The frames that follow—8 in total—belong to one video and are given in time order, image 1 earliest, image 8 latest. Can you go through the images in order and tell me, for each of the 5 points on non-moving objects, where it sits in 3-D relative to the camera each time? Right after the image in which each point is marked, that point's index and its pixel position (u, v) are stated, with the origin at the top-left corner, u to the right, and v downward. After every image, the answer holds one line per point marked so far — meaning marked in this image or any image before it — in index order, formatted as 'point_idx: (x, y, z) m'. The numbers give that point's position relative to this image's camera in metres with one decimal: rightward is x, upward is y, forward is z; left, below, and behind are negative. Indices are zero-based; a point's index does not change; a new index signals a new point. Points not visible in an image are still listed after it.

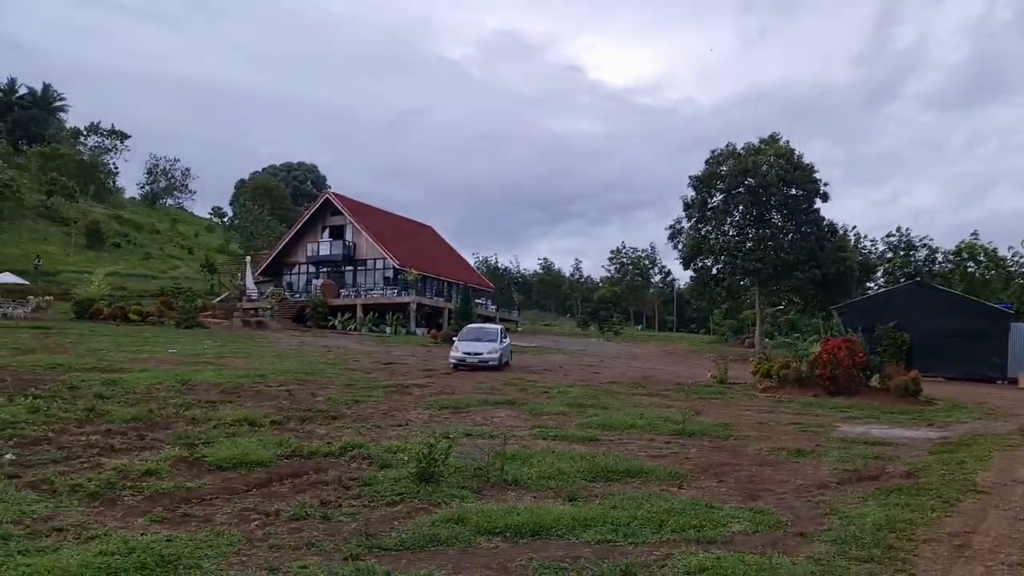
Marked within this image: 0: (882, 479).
0: (+3.3, -1.7, +8.1) m
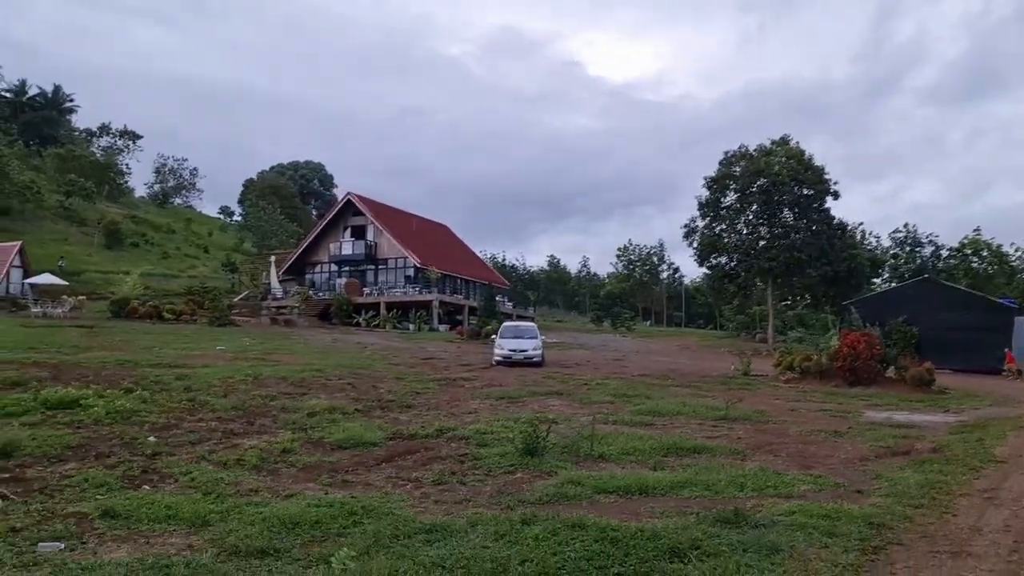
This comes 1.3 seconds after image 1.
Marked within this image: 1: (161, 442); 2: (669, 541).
0: (+4.2, -1.7, +9.4) m
1: (-3.7, -1.6, +9.7) m
2: (+0.9, -1.4, +5.0) m
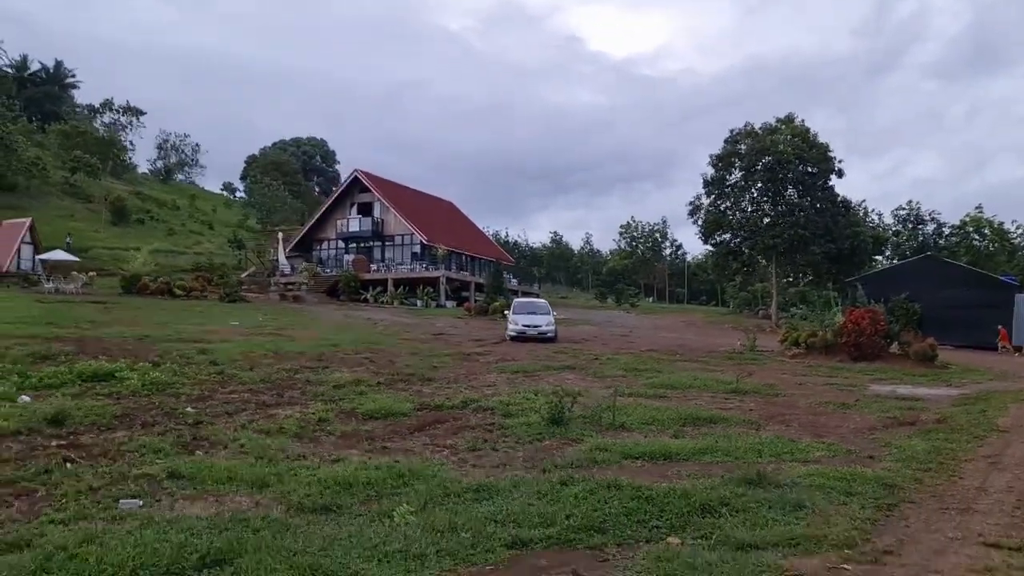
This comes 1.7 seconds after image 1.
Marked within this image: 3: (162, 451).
0: (+4.4, -1.5, +9.9) m
1: (-3.5, -1.4, +10.1) m
2: (+1.1, -1.3, +5.4) m
3: (-2.9, -1.4, +7.5) m
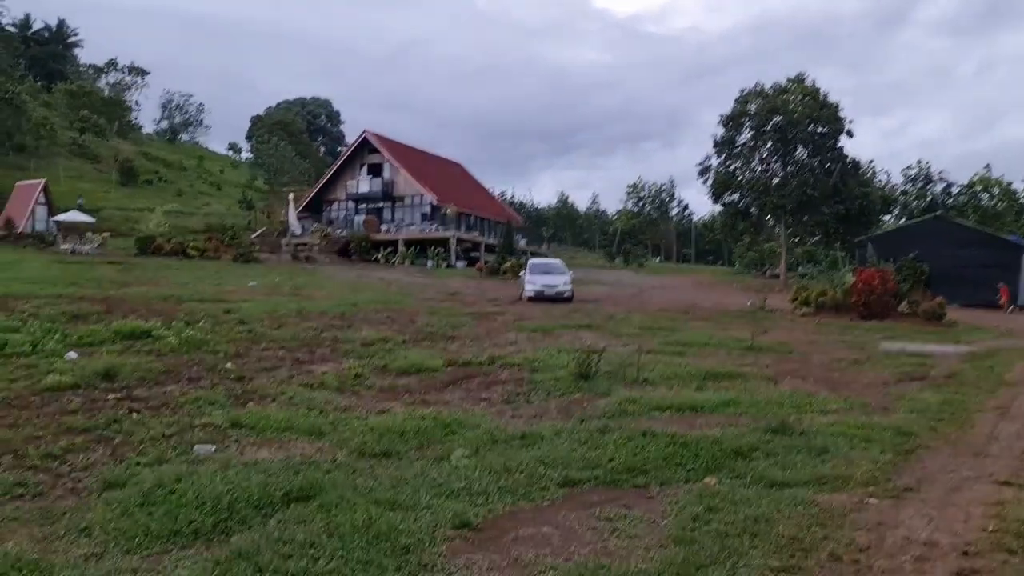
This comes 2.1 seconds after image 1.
0: (+4.7, -1.0, +10.3) m
1: (-3.2, -0.9, +10.6) m
2: (+1.4, -1.0, +5.9) m
3: (-2.6, -1.0, +7.9) m
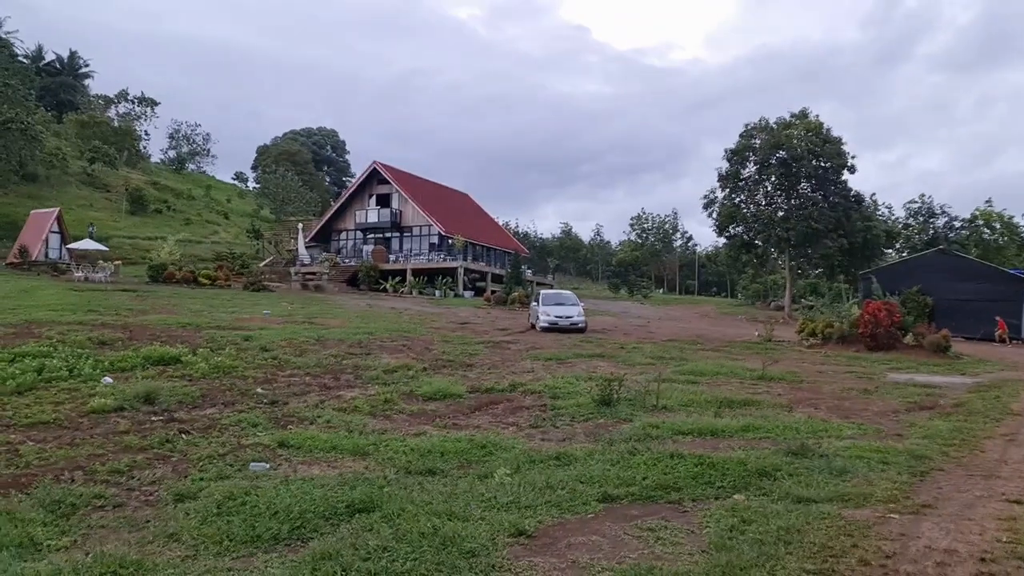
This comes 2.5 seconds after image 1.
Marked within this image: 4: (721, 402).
0: (+5.0, -1.4, +10.7) m
1: (-2.9, -1.3, +10.9) m
2: (+1.7, -1.2, +6.3) m
3: (-2.3, -1.3, +8.3) m
4: (+2.5, -1.4, +10.7) m
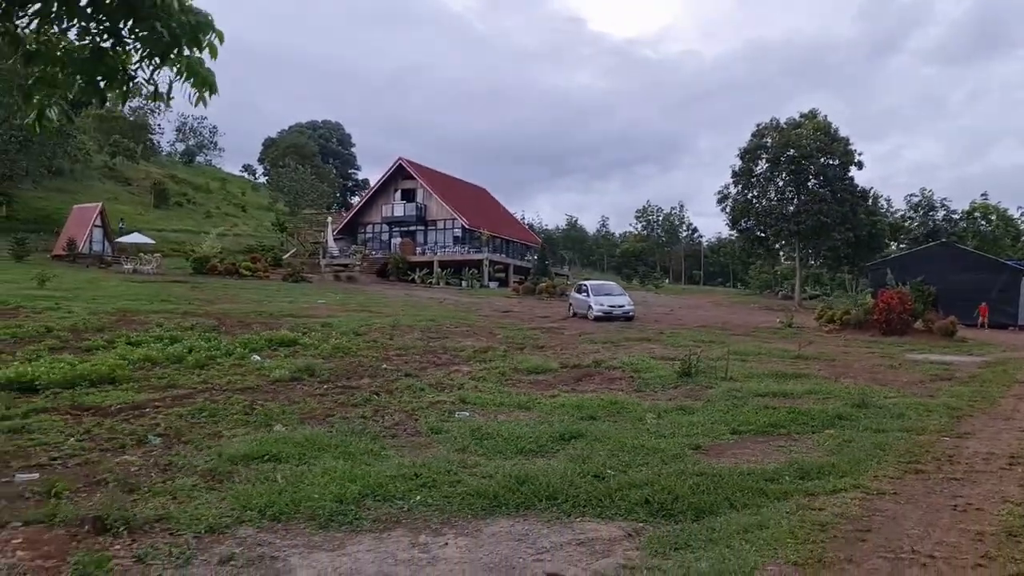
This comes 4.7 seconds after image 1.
0: (+6.3, -1.3, +12.8) m
1: (-1.6, -1.2, +13.1) m
2: (+3.0, -1.2, +8.4) m
3: (-1.0, -1.2, +10.4) m
4: (+3.8, -1.2, +12.9) m
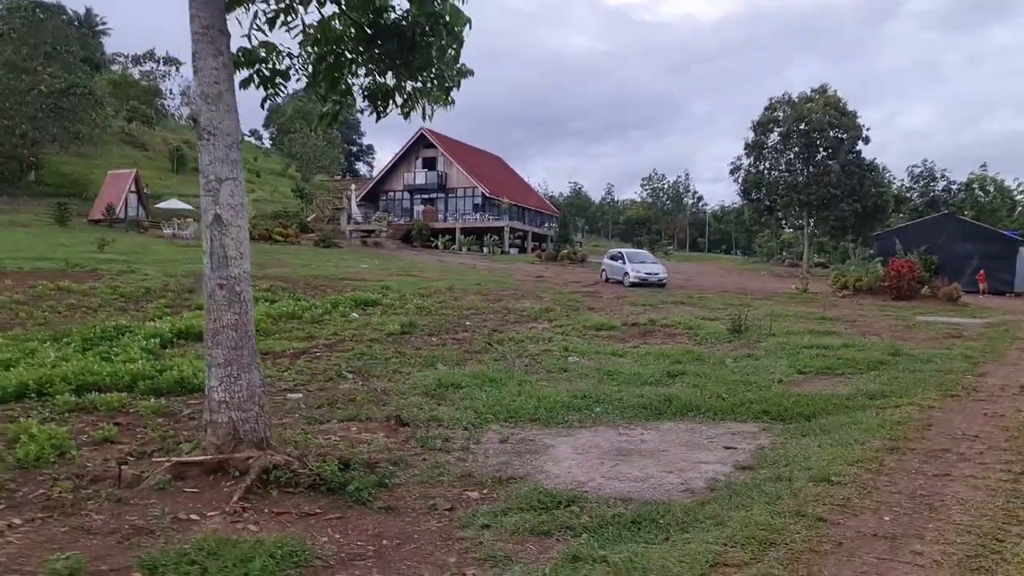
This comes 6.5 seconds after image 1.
0: (+7.4, -0.8, +14.9) m
1: (-0.5, -0.6, +15.0) m
2: (+4.2, -0.8, +10.4) m
3: (+0.1, -0.7, +12.4) m
4: (+4.9, -0.7, +14.9) m
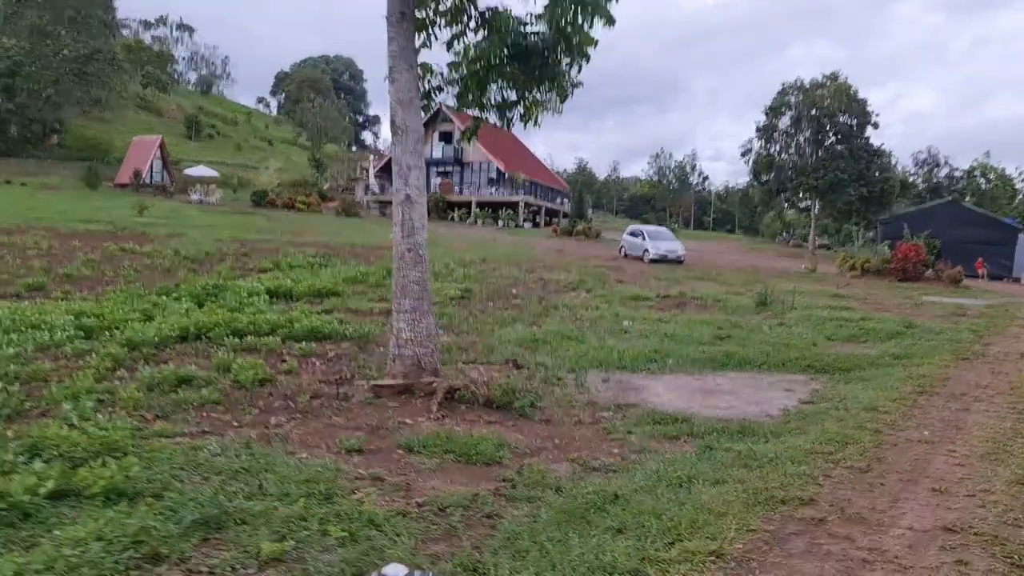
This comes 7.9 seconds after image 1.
0: (+8.2, -0.5, +16.3) m
1: (+0.3, -0.1, +16.4) m
2: (+5.0, -0.5, +11.8) m
3: (+0.9, -0.3, +13.8) m
4: (+5.7, -0.4, +16.3) m
